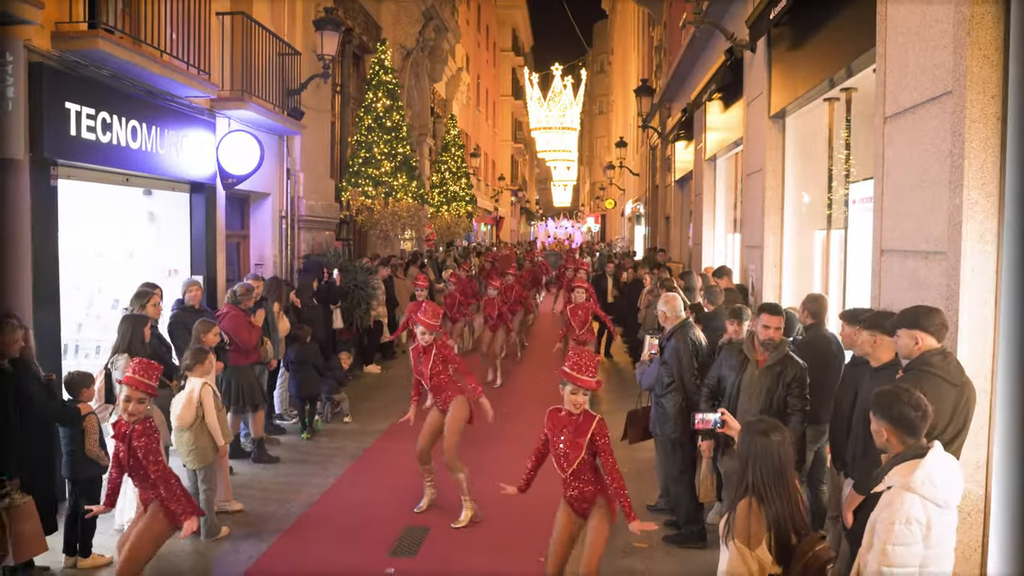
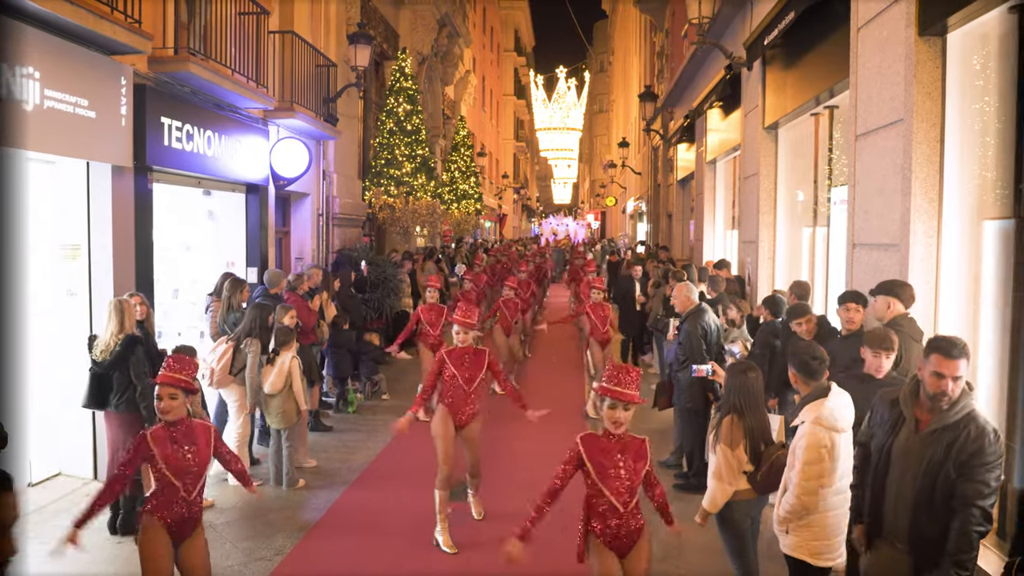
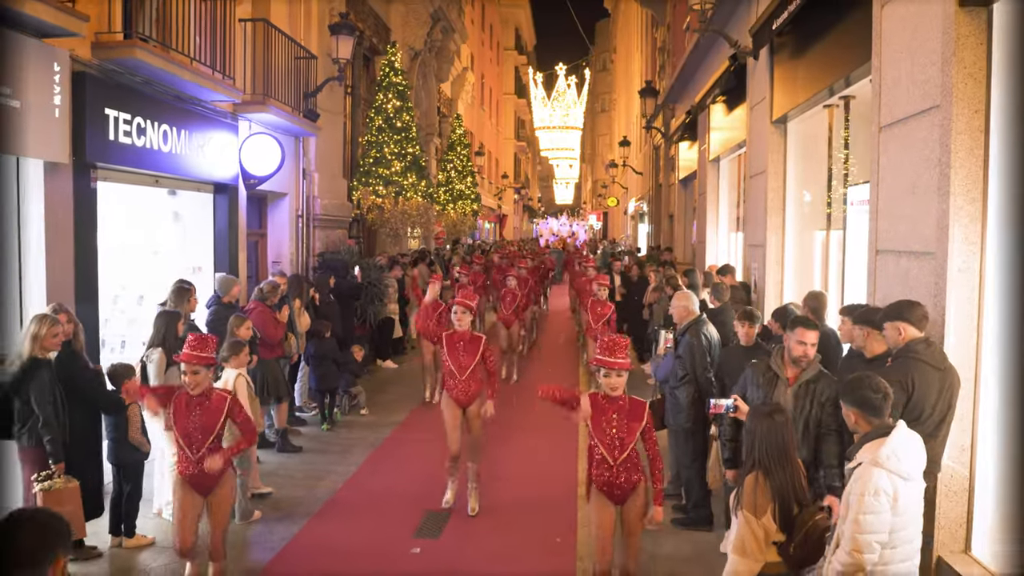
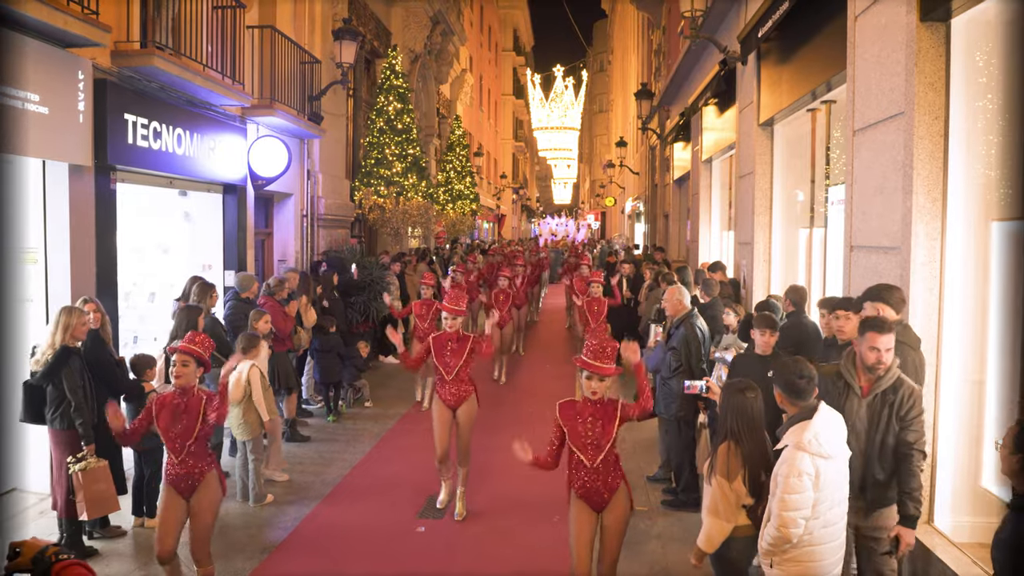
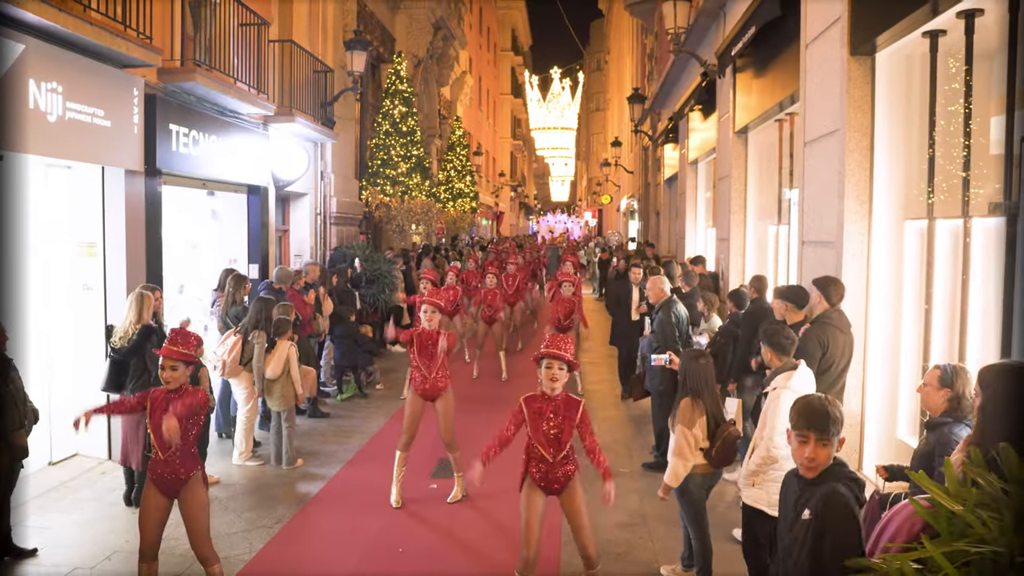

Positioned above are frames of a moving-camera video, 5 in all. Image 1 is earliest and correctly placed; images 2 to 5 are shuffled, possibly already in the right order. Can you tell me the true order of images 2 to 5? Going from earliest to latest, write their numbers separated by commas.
3, 4, 2, 5
